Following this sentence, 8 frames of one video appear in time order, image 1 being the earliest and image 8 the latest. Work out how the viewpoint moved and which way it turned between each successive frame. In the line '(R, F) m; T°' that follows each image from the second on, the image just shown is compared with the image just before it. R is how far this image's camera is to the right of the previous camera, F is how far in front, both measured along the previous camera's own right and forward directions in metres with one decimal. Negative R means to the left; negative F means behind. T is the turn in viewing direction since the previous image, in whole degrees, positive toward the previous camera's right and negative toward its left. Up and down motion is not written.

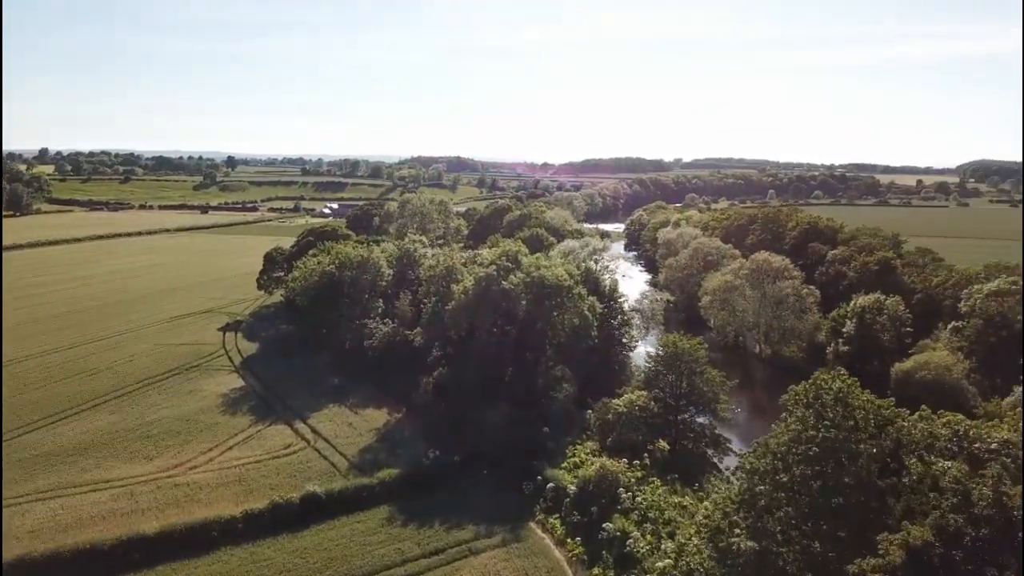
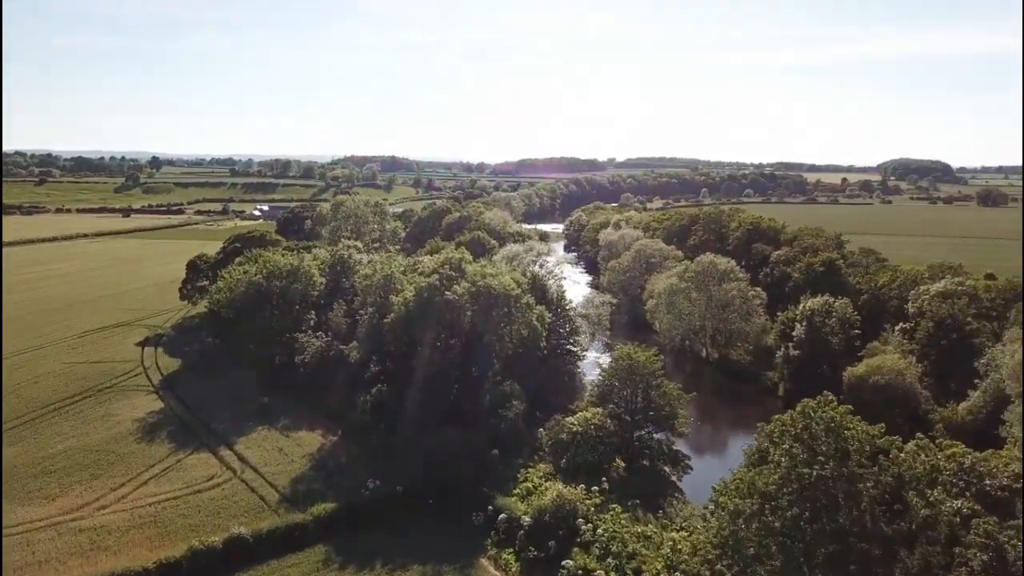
(-0.3, +2.3) m; +4°
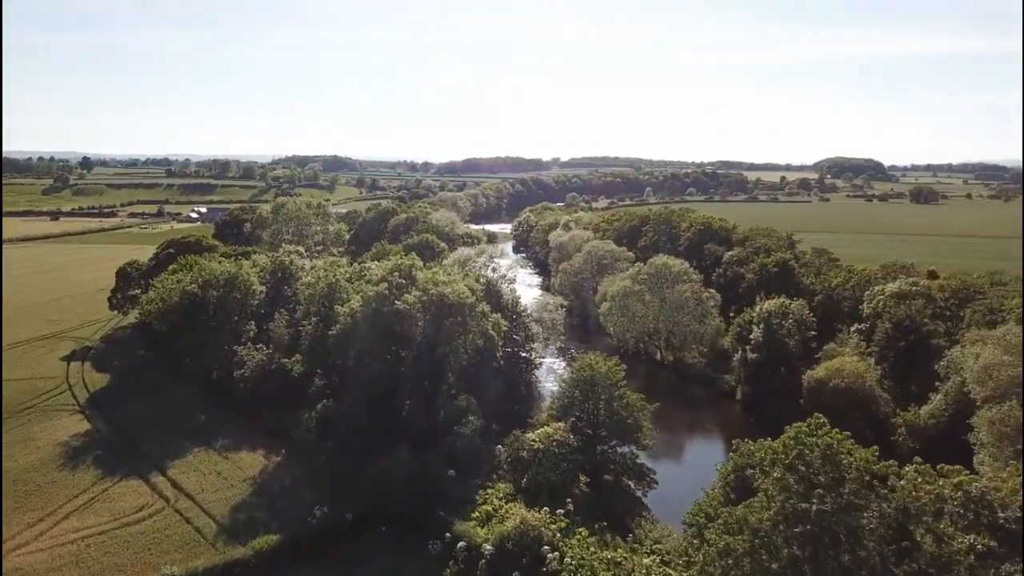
(-0.3, +1.7) m; +4°
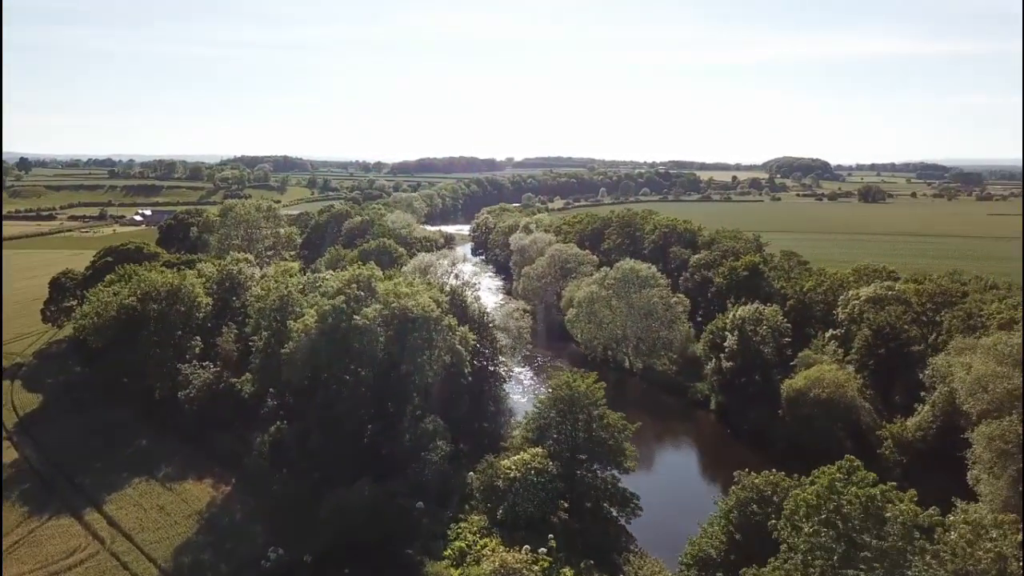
(-0.5, +2.2) m; +3°
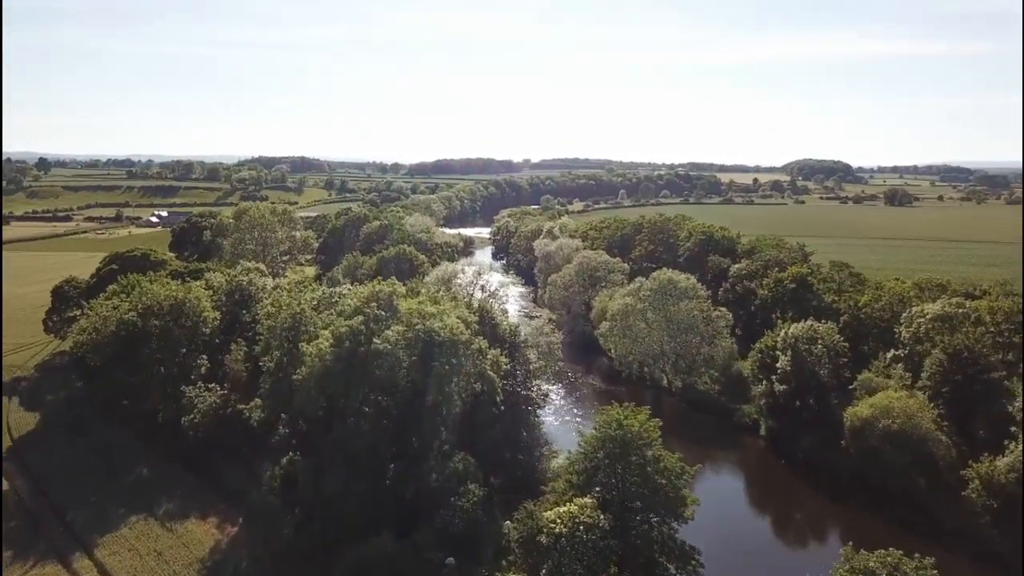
(-0.8, +3.4) m; -1°
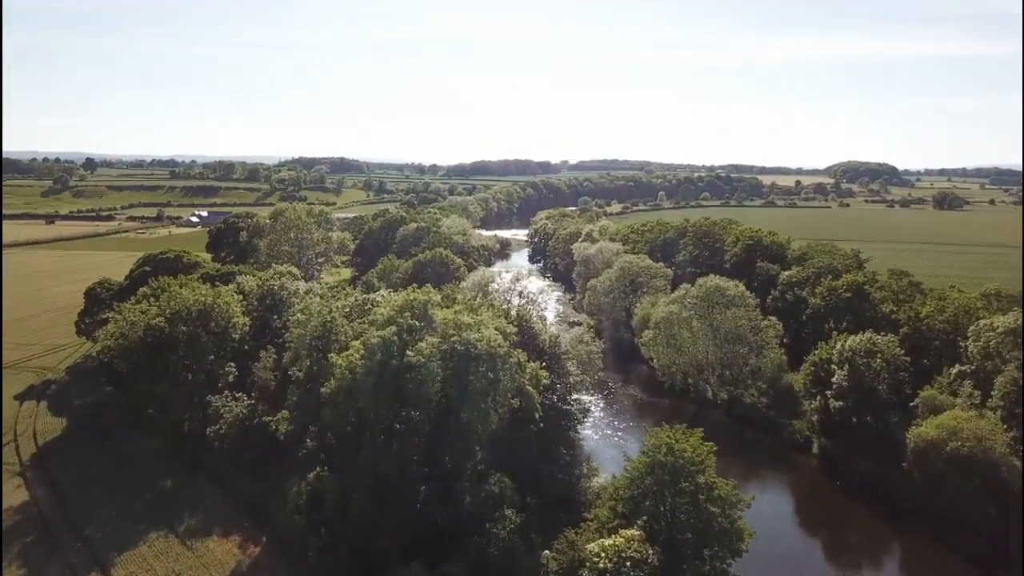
(-0.2, +1.7) m; -3°
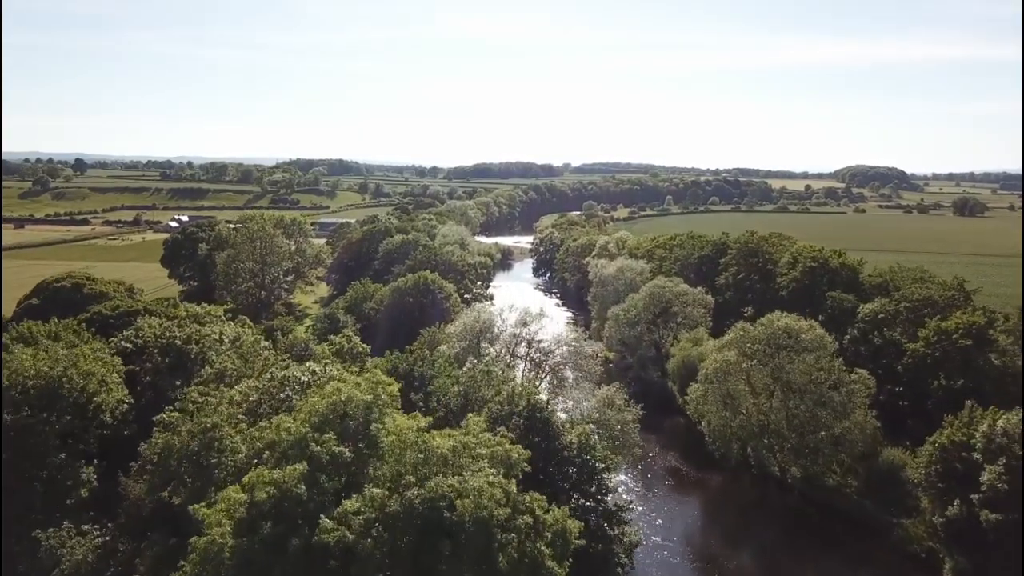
(-0.2, +11.5) m; 0°
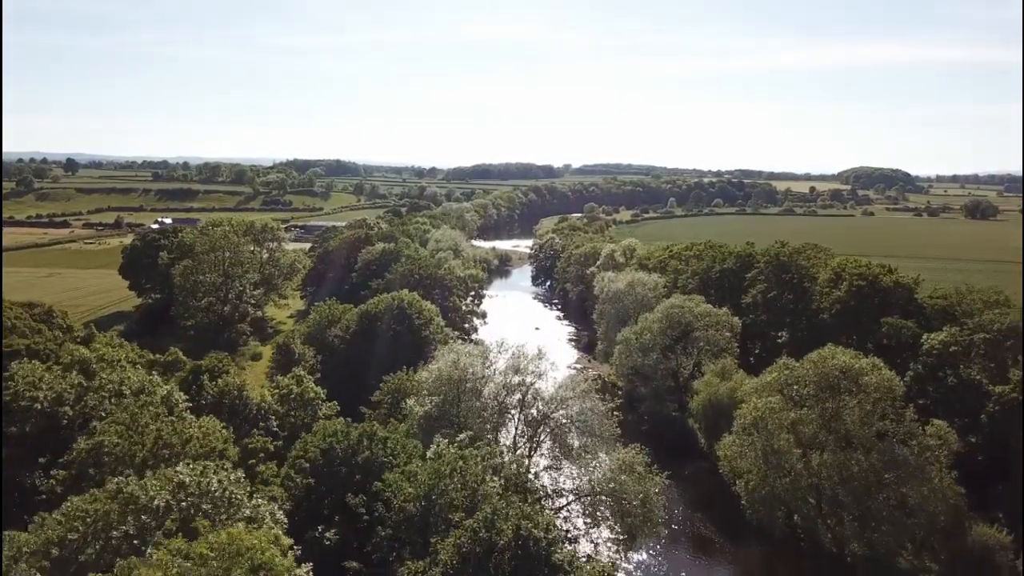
(+0.3, +7.1) m; 0°
